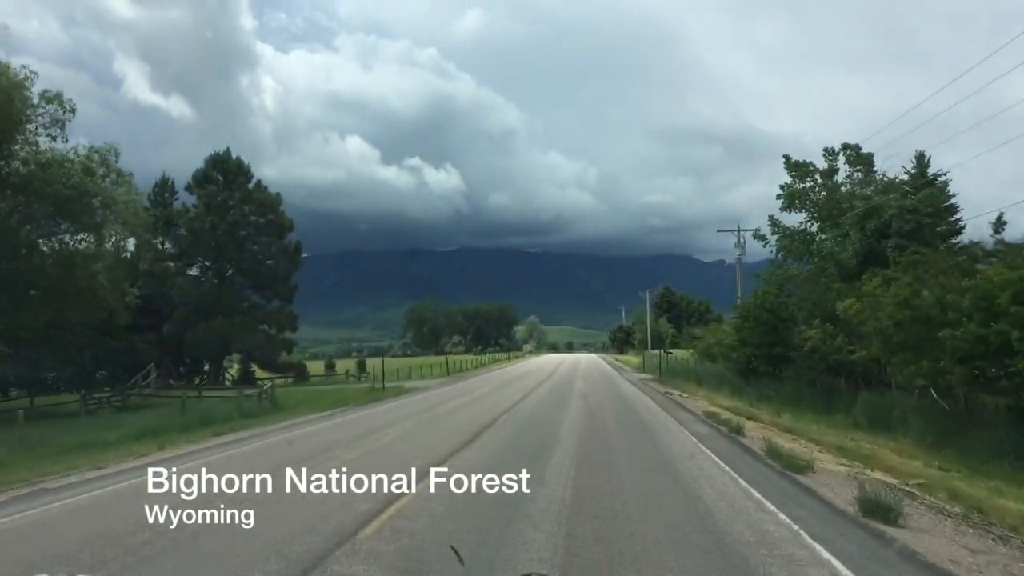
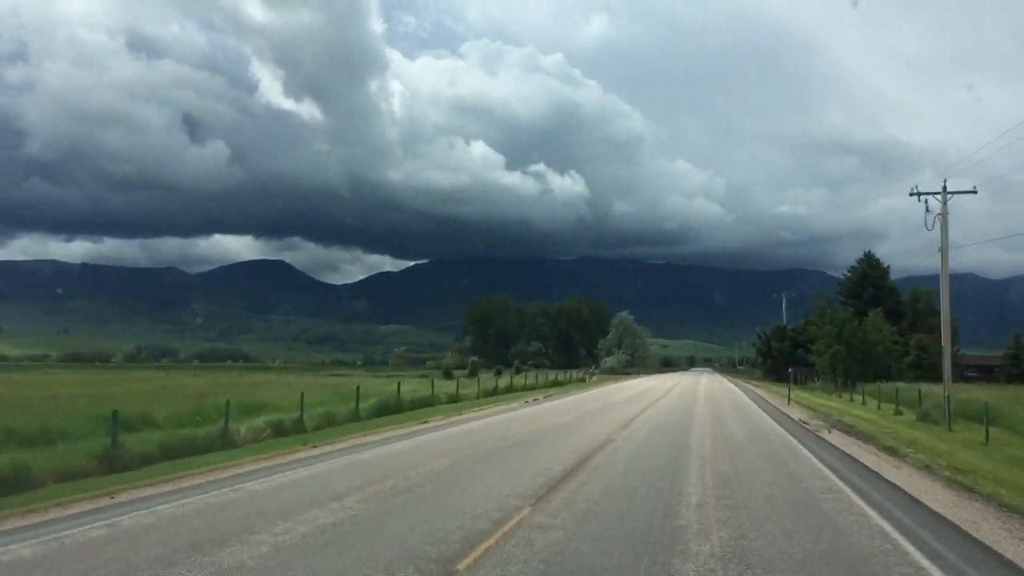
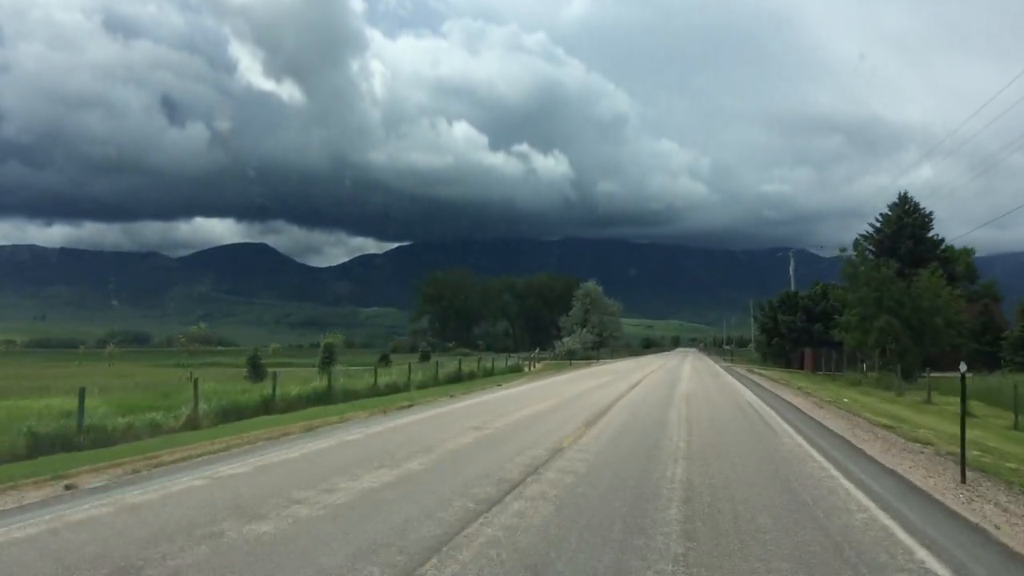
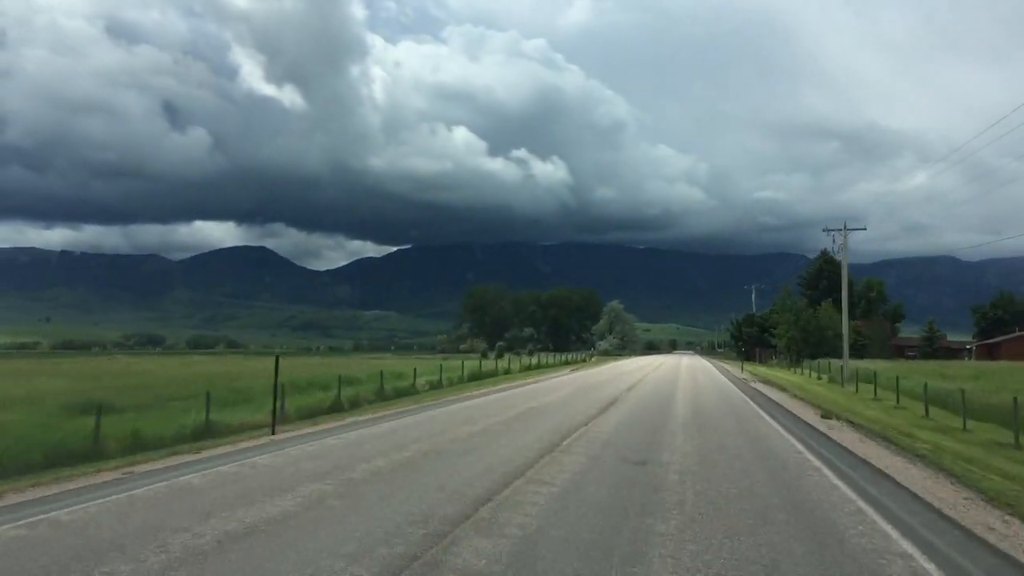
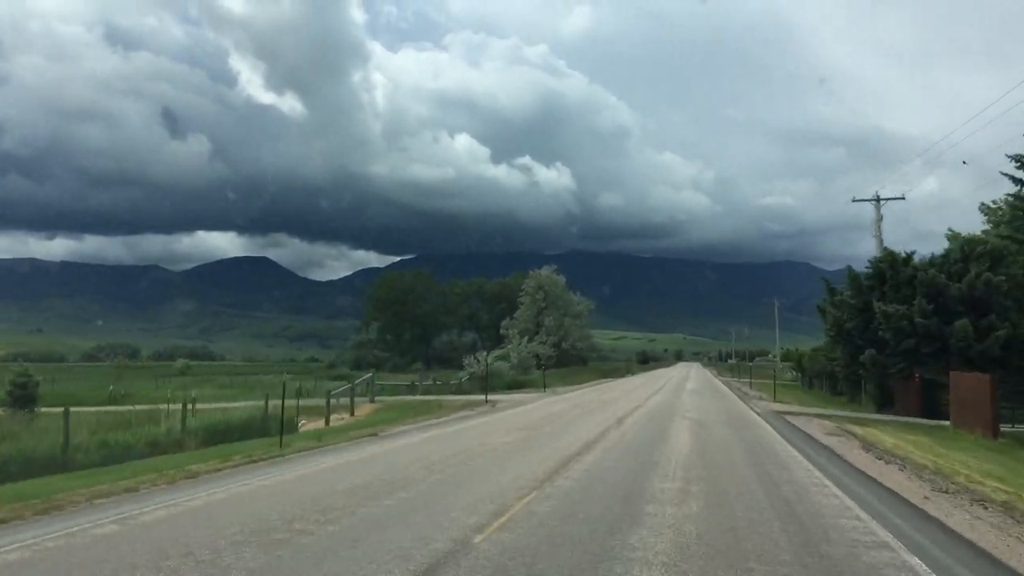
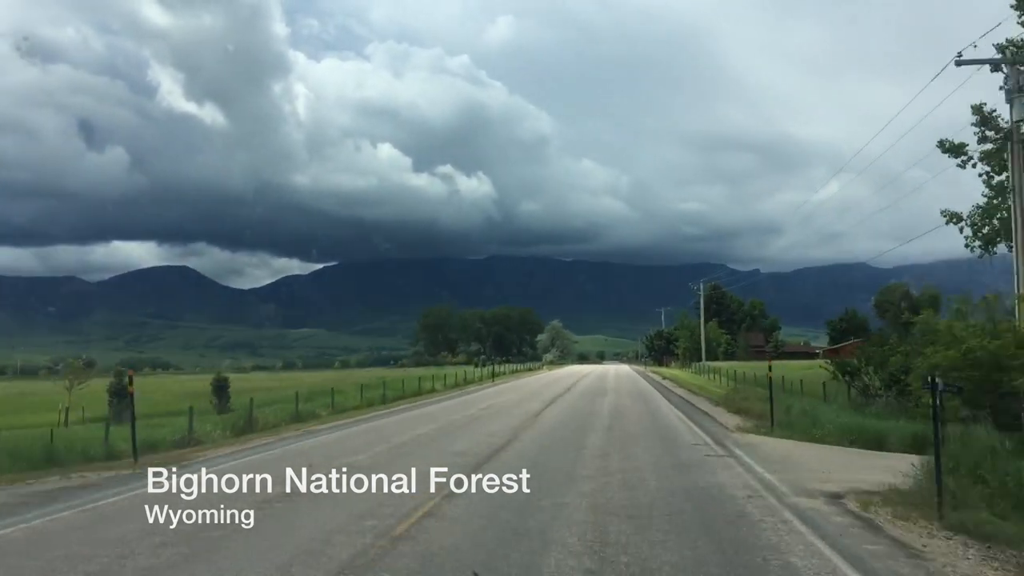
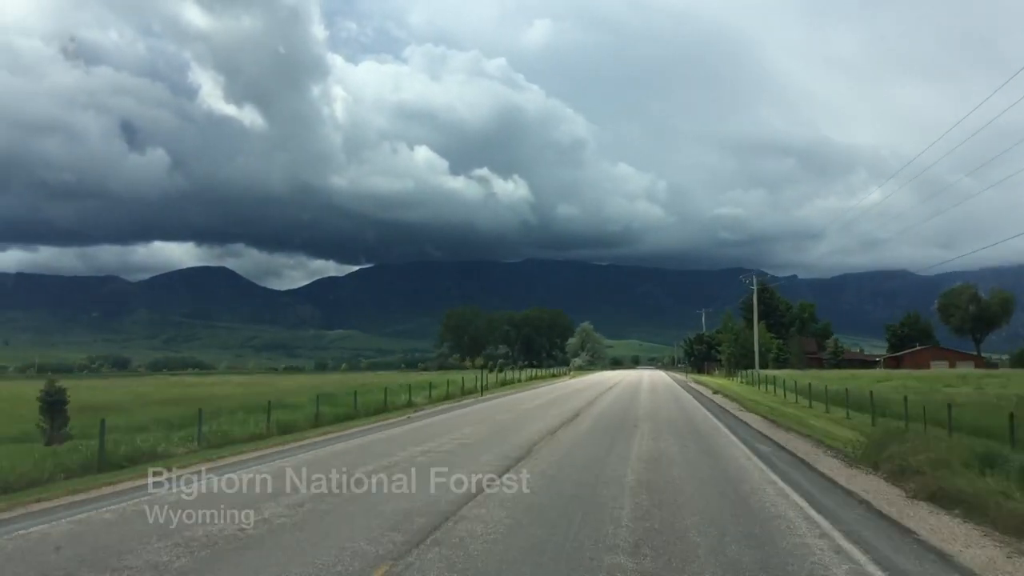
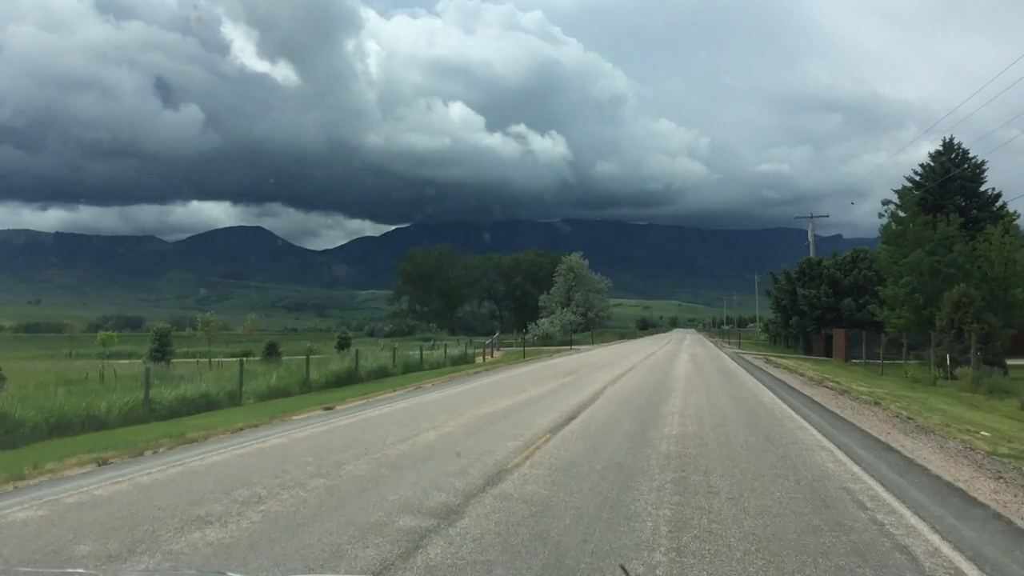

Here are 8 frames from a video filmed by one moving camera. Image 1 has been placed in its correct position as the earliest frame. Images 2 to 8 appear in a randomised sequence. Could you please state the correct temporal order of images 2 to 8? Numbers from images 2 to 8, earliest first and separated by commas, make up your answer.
6, 7, 4, 2, 3, 8, 5
